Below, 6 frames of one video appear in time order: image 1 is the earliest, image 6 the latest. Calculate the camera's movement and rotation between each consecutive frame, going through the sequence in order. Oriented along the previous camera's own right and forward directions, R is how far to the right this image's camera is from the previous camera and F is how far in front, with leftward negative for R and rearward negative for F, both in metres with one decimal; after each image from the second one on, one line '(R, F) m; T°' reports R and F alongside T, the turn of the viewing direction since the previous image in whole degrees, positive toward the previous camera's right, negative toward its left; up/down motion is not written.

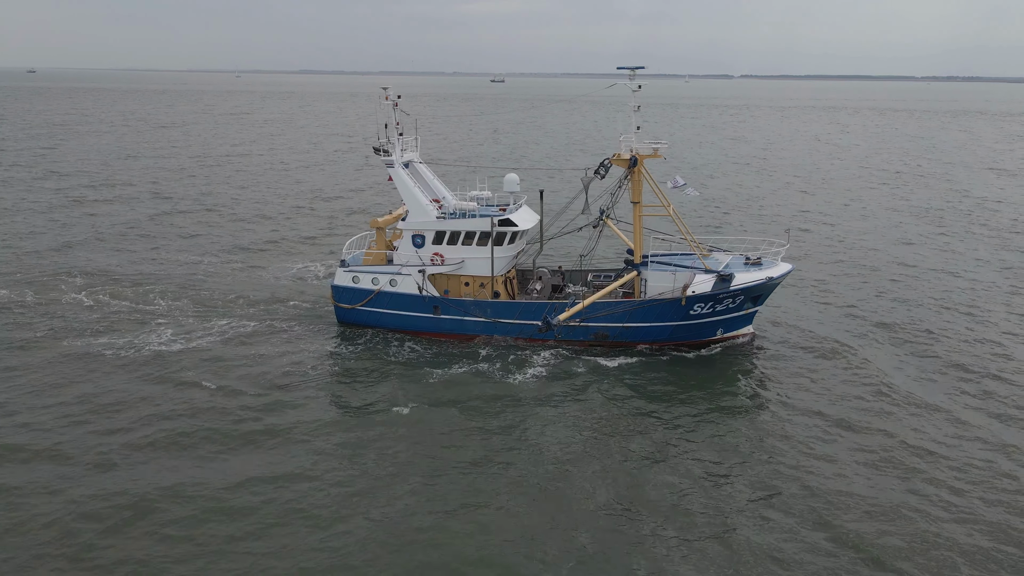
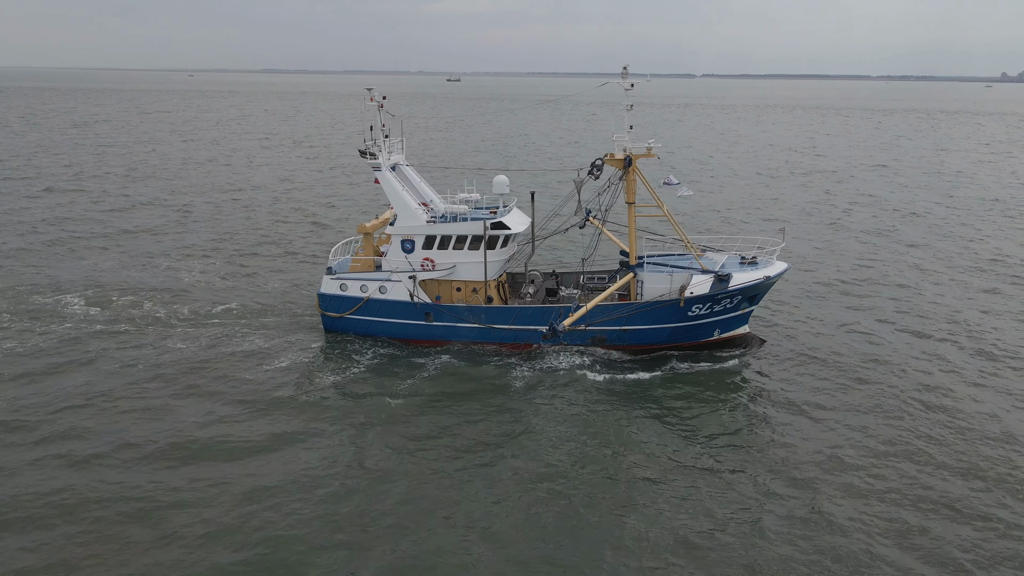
(-1.3, +0.6) m; +3°
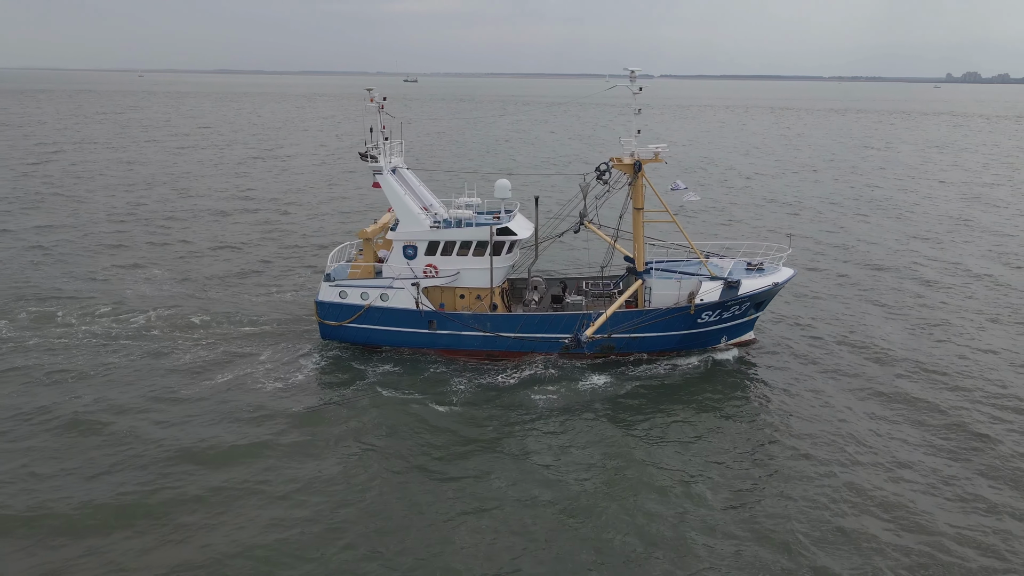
(-1.2, +0.6) m; +2°
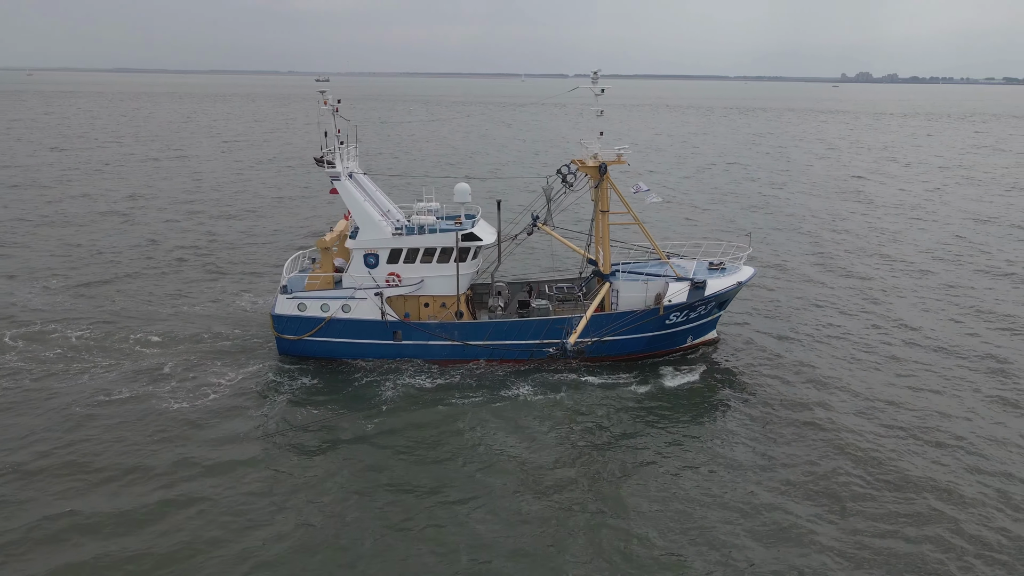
(-1.5, +0.6) m; +6°
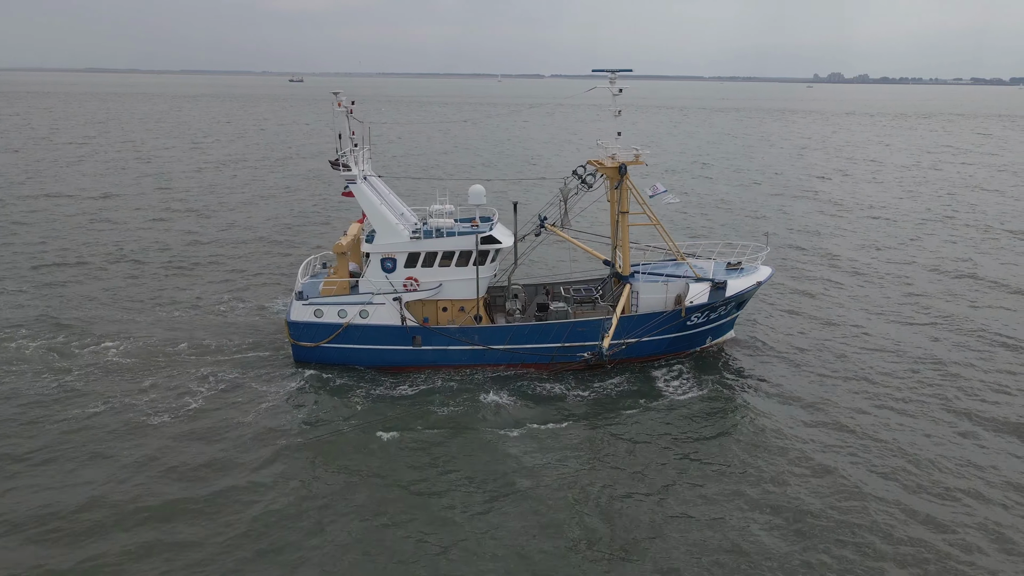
(-1.4, +0.4) m; +2°
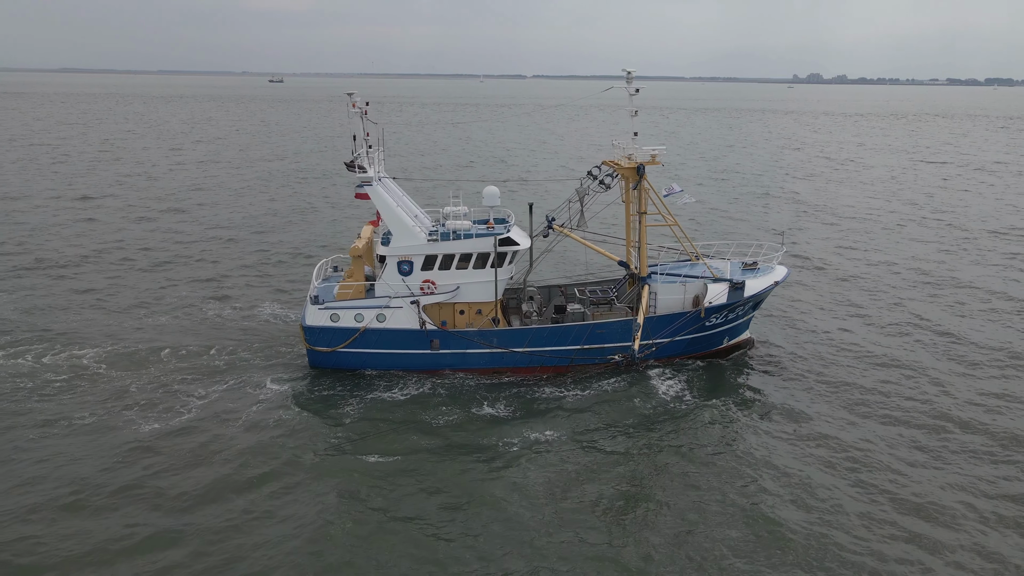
(-1.2, +0.3) m; +1°
